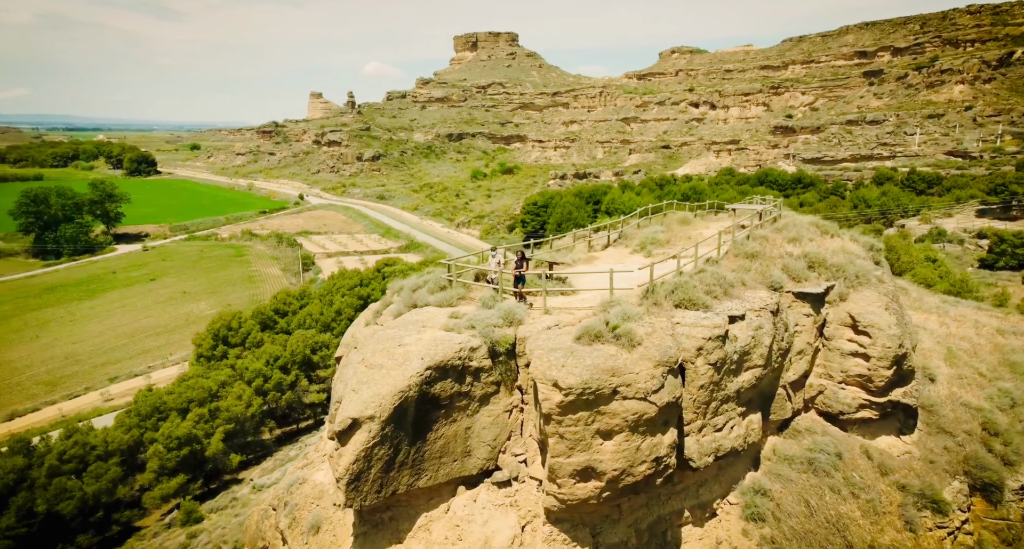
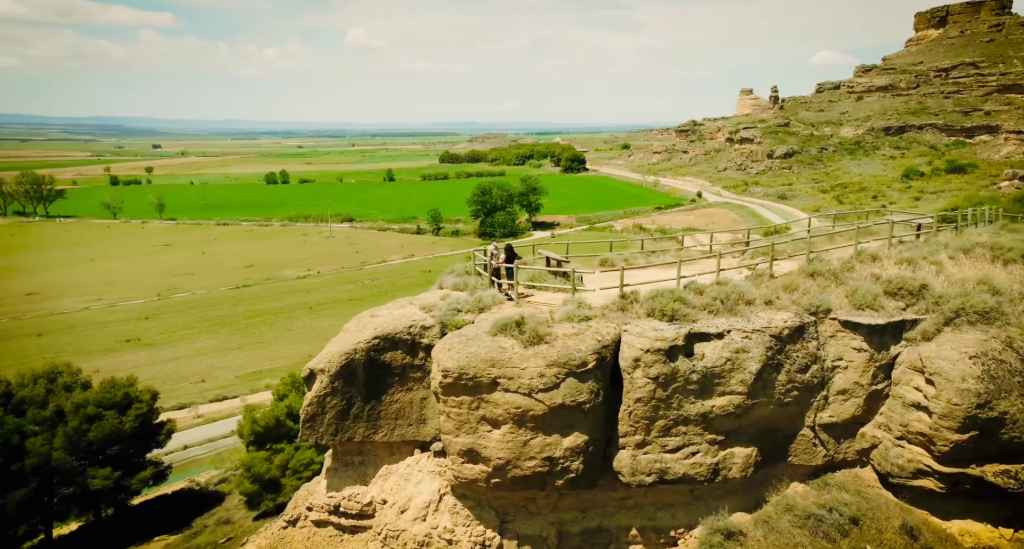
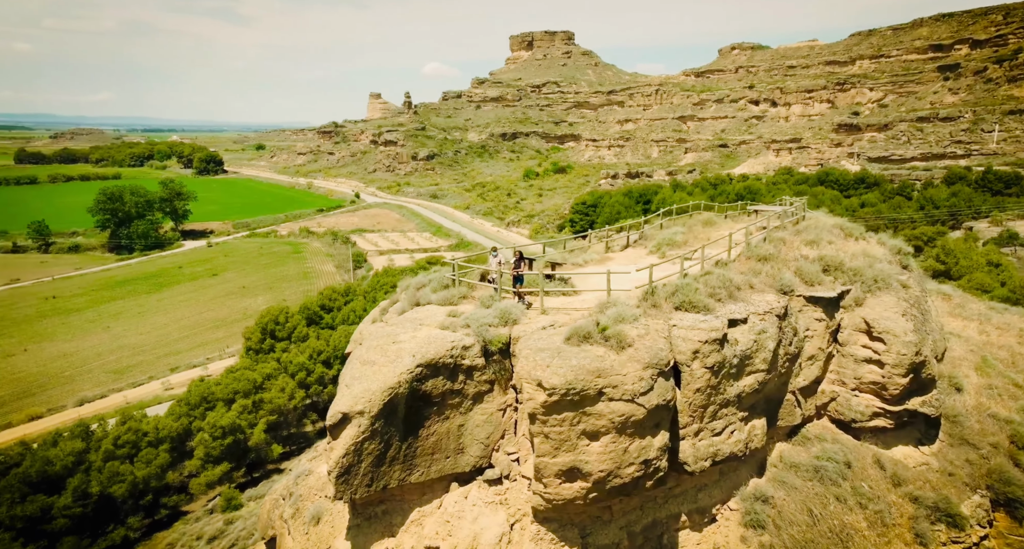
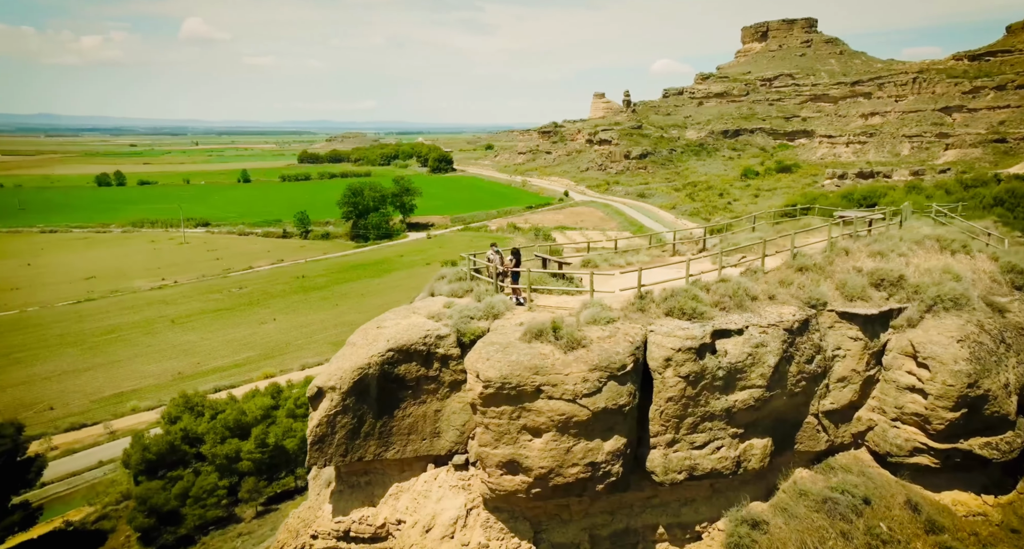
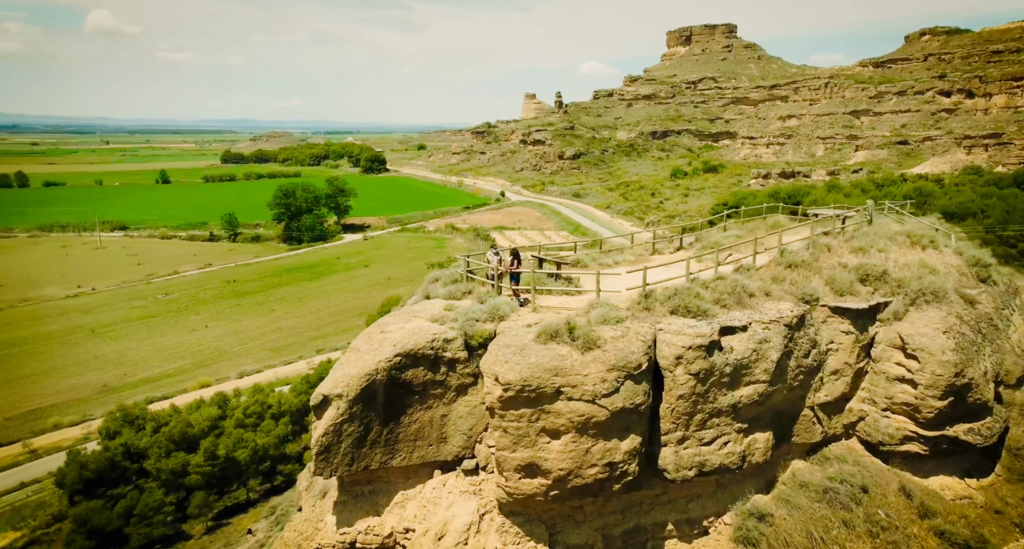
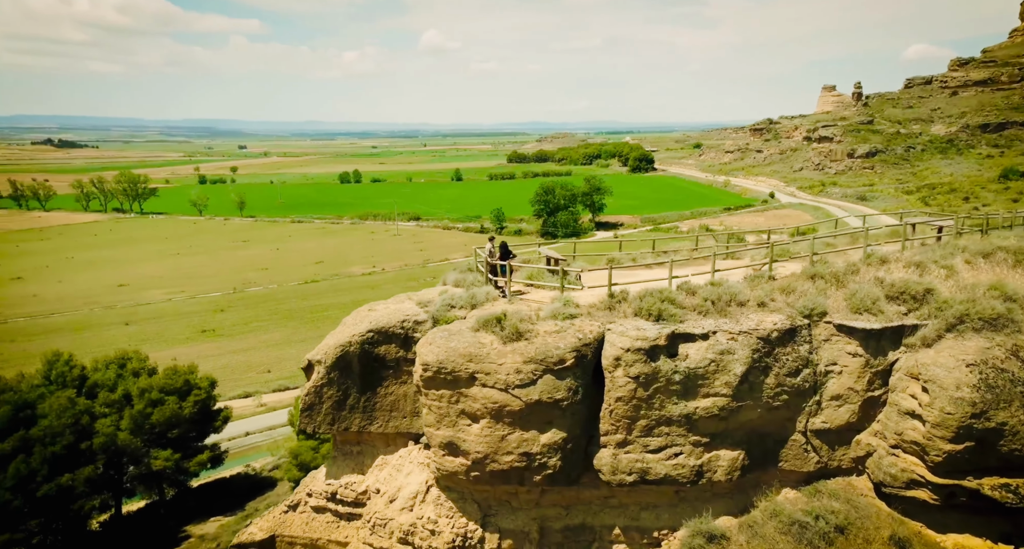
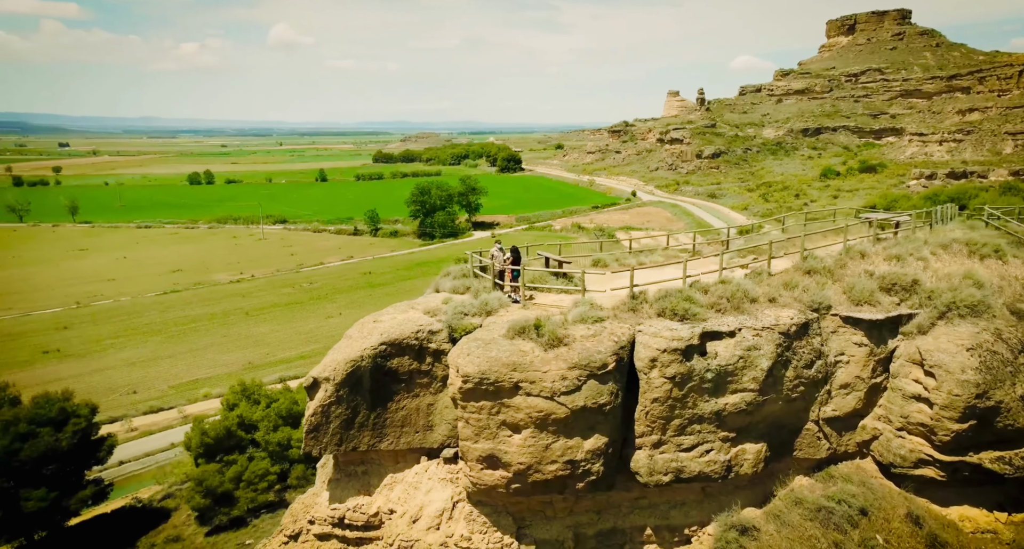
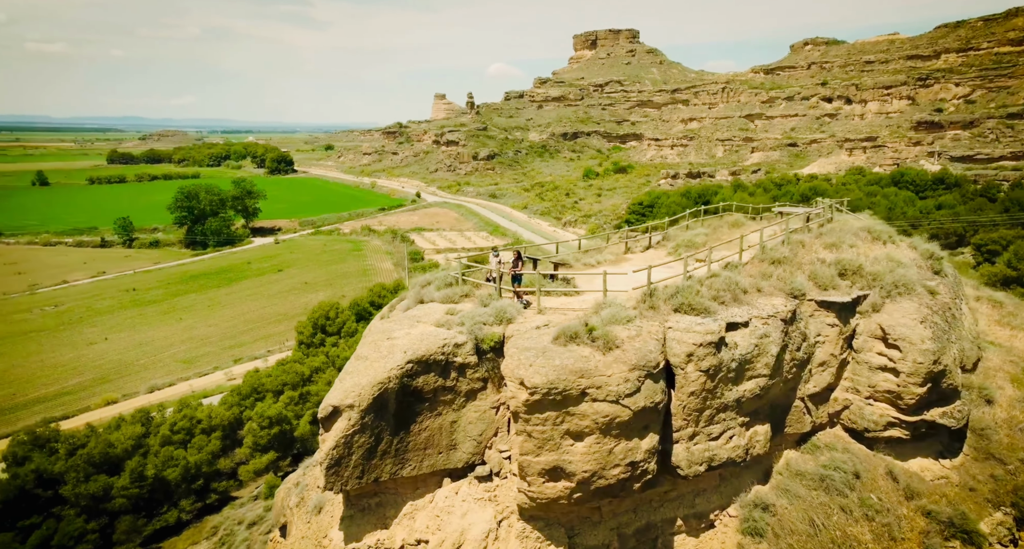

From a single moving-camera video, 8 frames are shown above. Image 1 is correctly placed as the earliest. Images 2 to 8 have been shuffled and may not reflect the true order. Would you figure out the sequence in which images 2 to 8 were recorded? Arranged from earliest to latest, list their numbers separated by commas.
3, 8, 5, 4, 7, 2, 6
